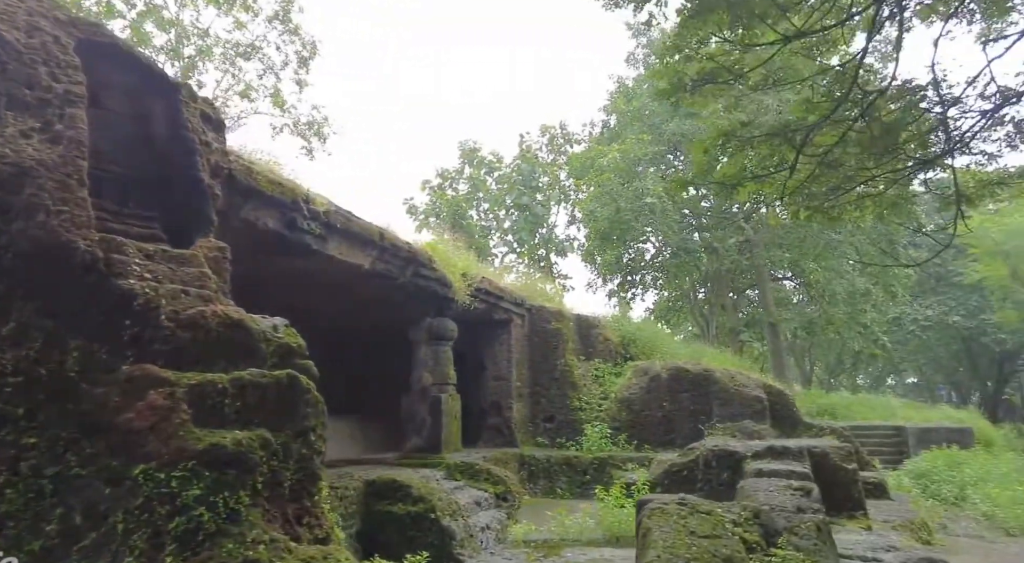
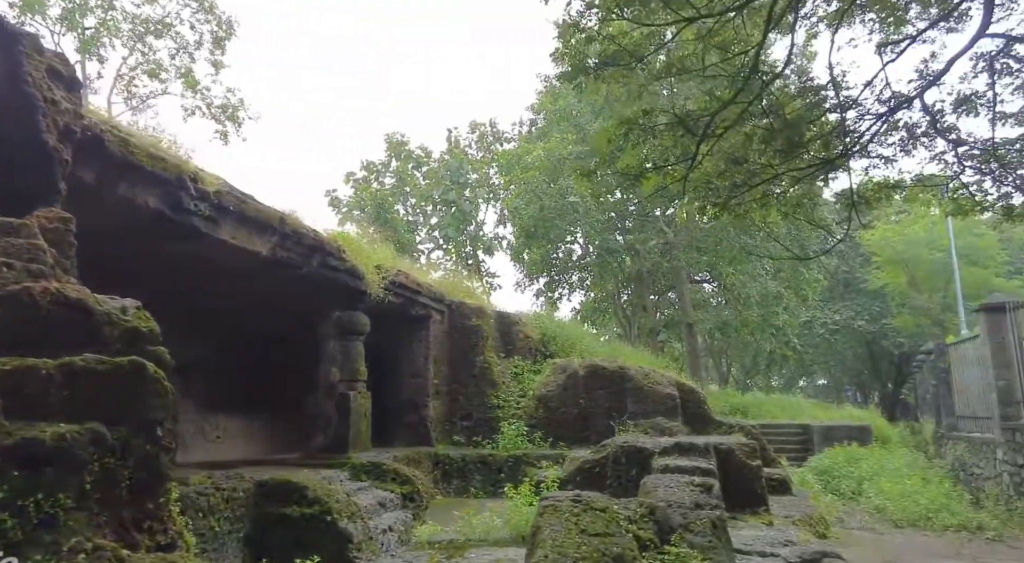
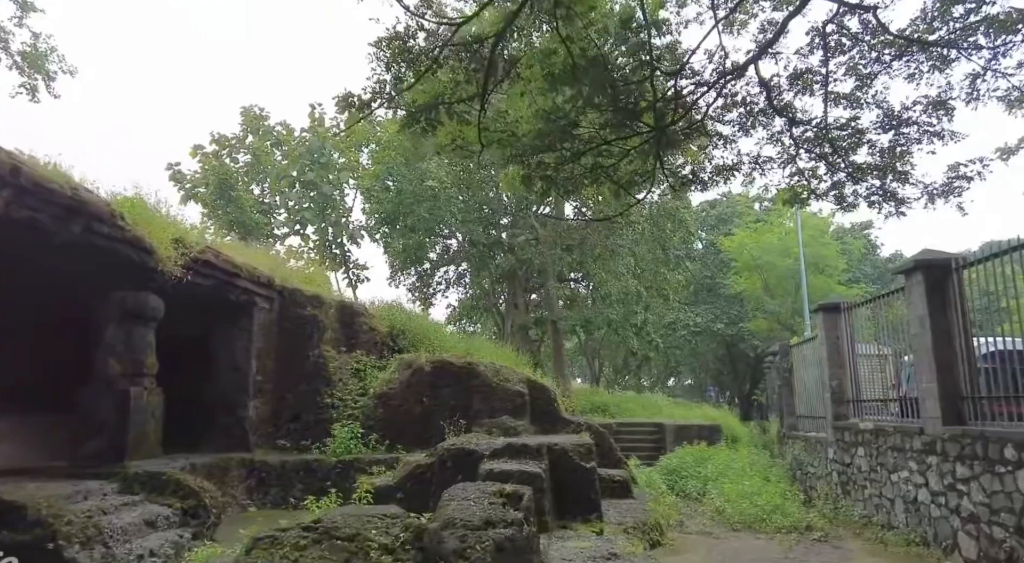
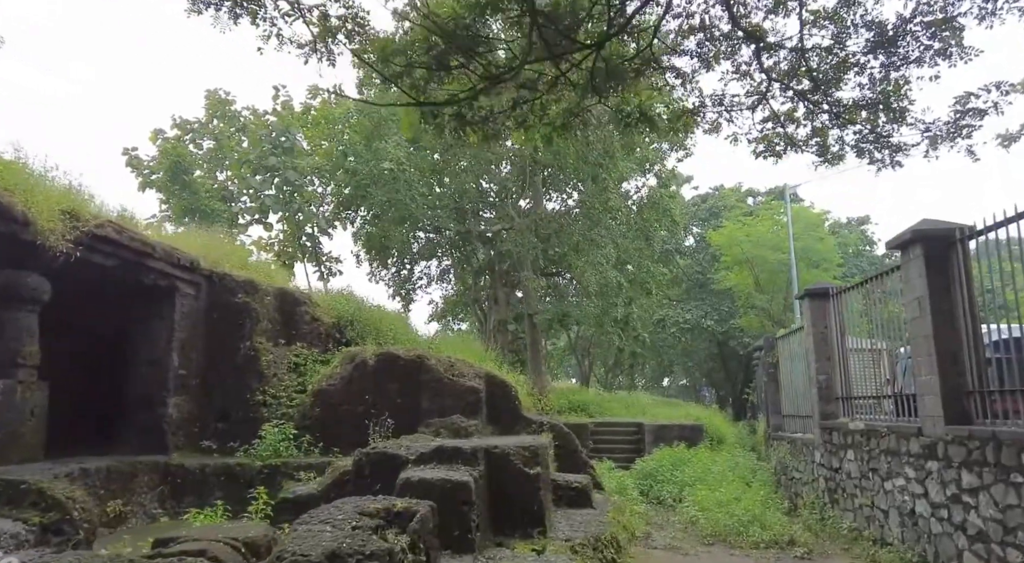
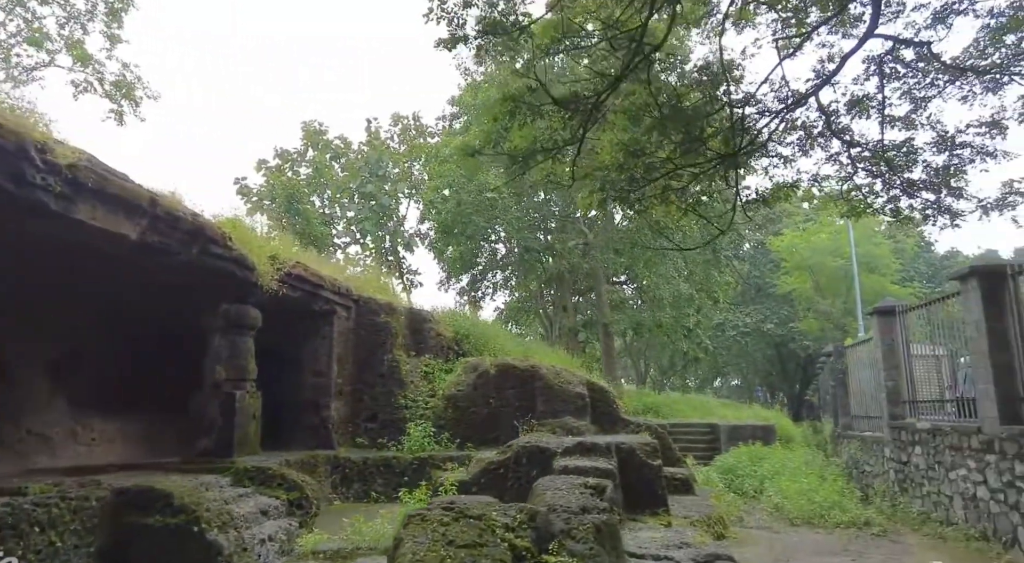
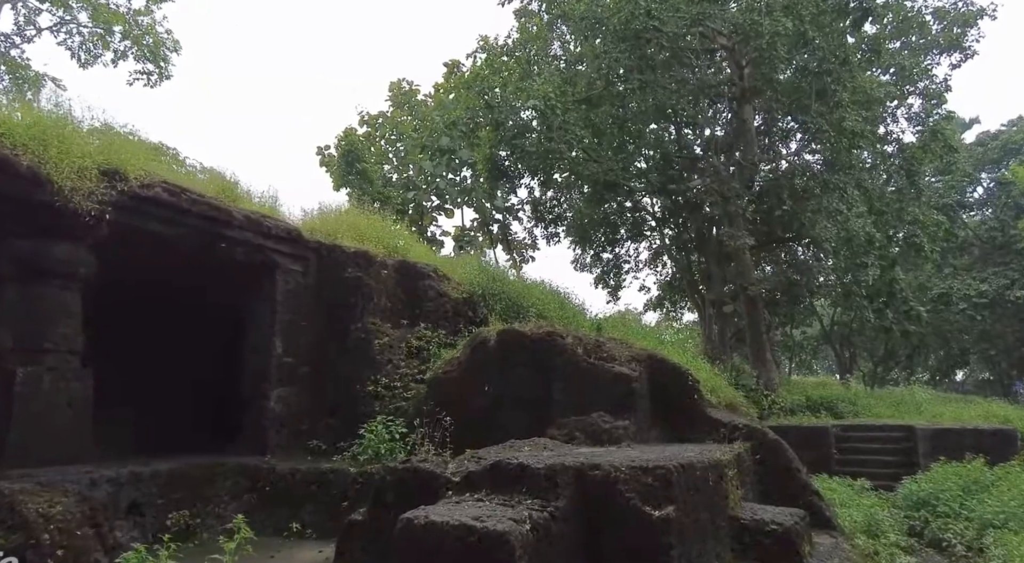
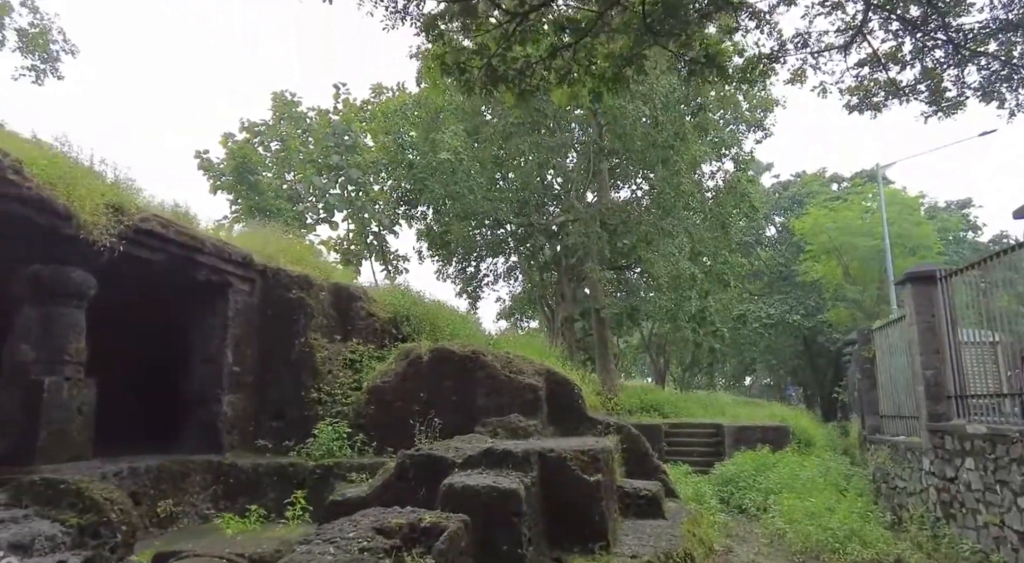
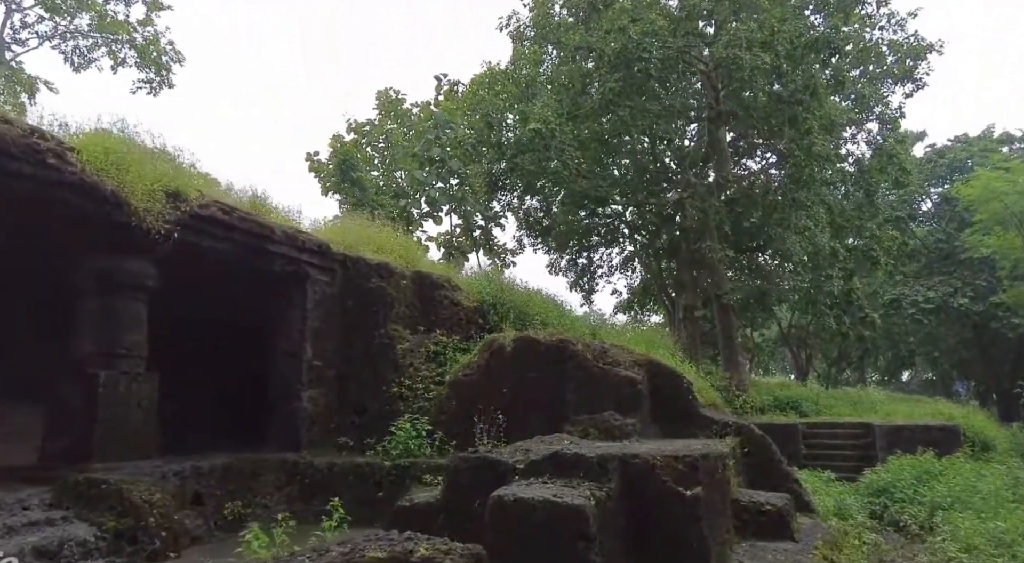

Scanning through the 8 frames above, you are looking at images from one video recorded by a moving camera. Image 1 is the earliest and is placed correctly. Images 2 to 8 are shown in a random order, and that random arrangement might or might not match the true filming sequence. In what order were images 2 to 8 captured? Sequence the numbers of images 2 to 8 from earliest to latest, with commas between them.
2, 5, 3, 4, 7, 8, 6
